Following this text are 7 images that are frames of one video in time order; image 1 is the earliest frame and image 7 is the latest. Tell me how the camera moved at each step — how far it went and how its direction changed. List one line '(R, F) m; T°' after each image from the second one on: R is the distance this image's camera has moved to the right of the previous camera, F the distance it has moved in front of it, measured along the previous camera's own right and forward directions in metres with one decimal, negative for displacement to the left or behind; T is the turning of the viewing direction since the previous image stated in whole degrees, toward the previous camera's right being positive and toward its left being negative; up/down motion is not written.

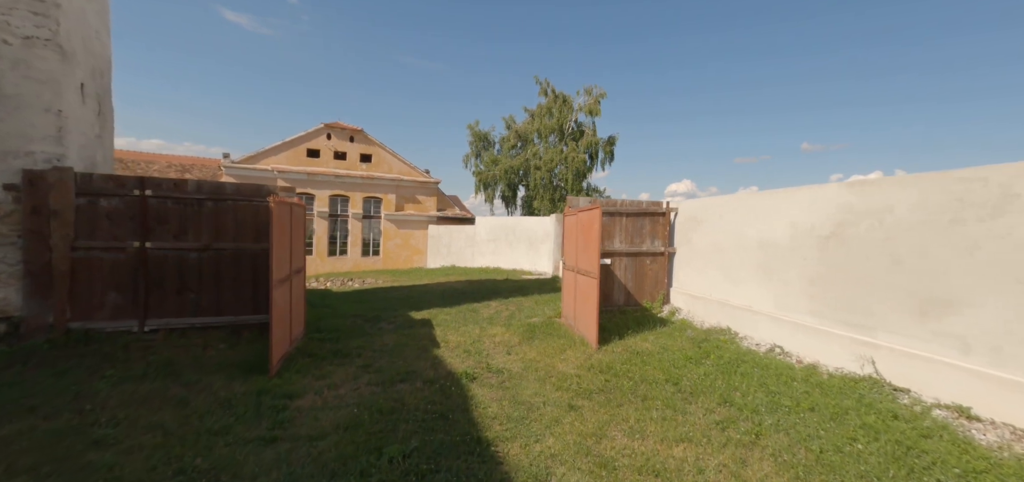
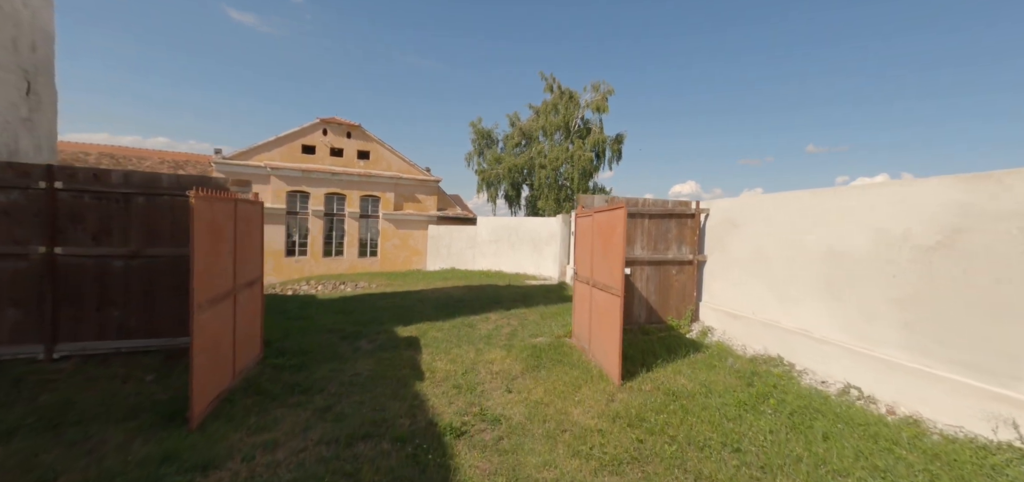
(0.0, +1.2) m; 0°
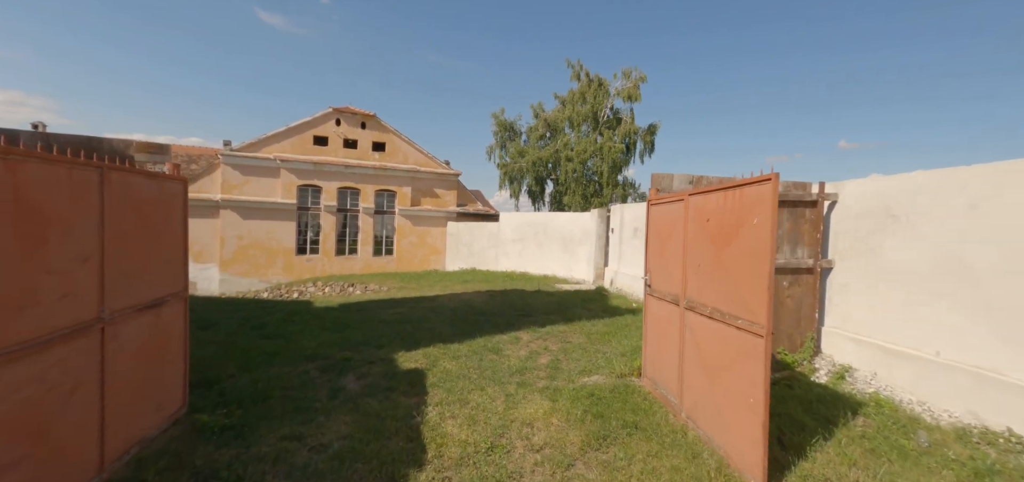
(-0.3, +1.9) m; -3°
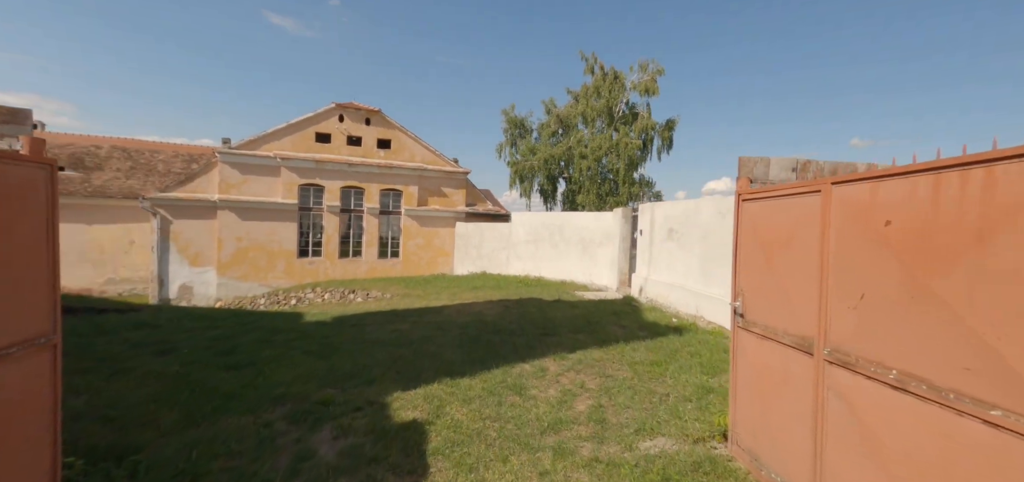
(-0.2, +1.3) m; -1°
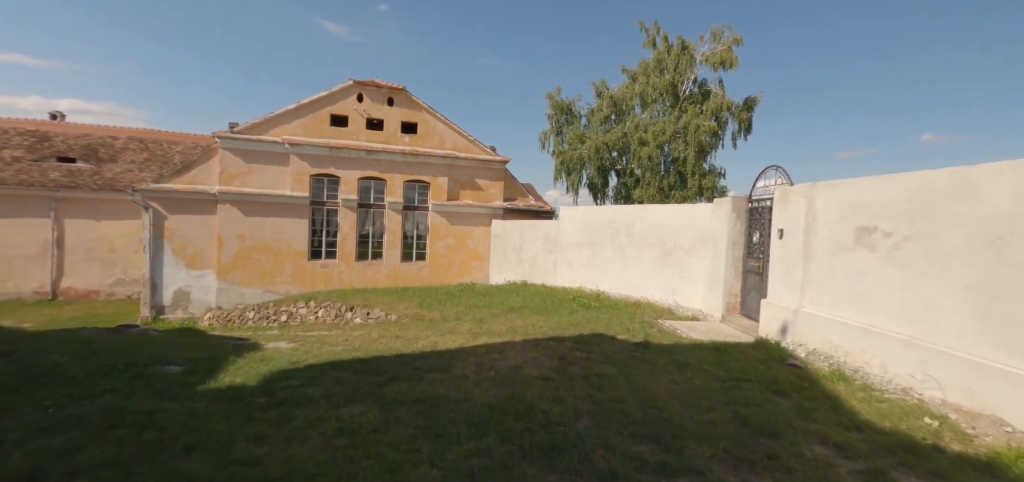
(-0.3, +3.8) m; -6°
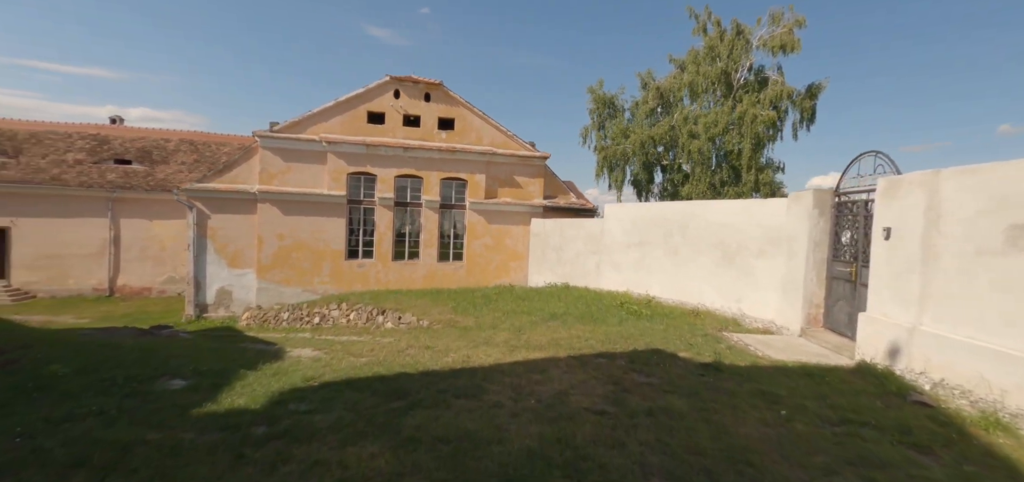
(-0.1, +0.9) m; -5°
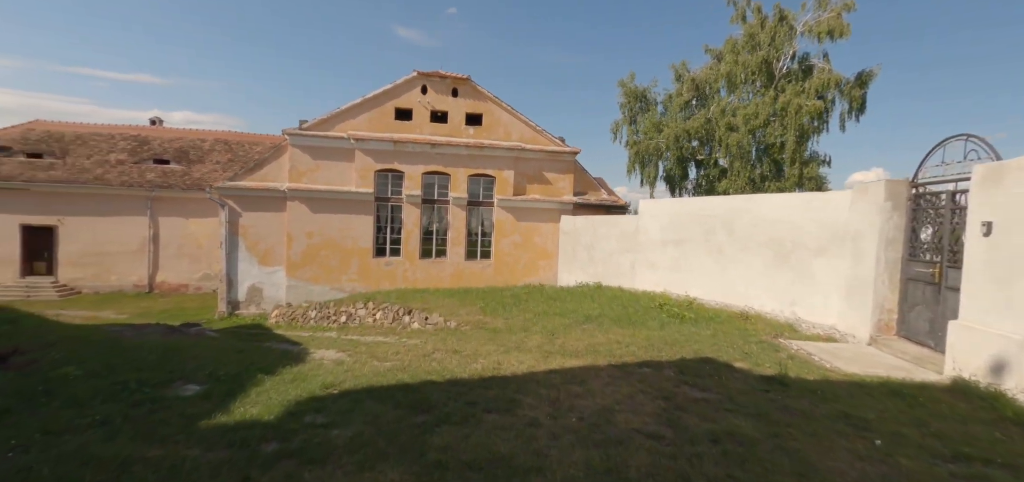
(-0.1, +0.5) m; -4°
